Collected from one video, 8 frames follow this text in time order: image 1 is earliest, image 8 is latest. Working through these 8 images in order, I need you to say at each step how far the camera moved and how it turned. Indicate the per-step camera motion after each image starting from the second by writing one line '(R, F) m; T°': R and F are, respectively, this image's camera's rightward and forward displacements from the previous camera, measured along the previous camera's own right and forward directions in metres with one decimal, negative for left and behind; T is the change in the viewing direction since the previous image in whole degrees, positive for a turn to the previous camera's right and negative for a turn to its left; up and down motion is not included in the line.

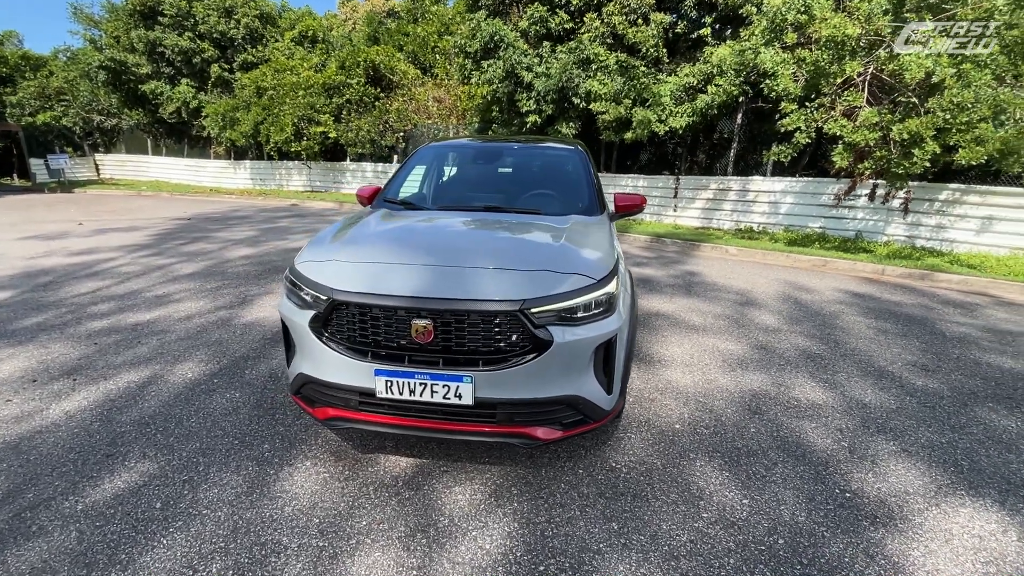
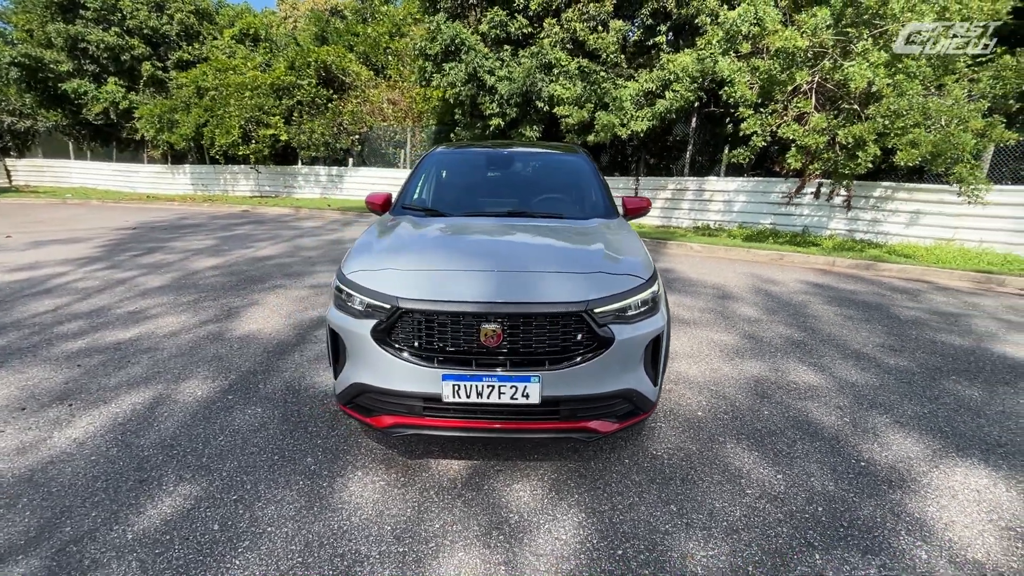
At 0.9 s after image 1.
(-0.5, -0.1) m; +6°
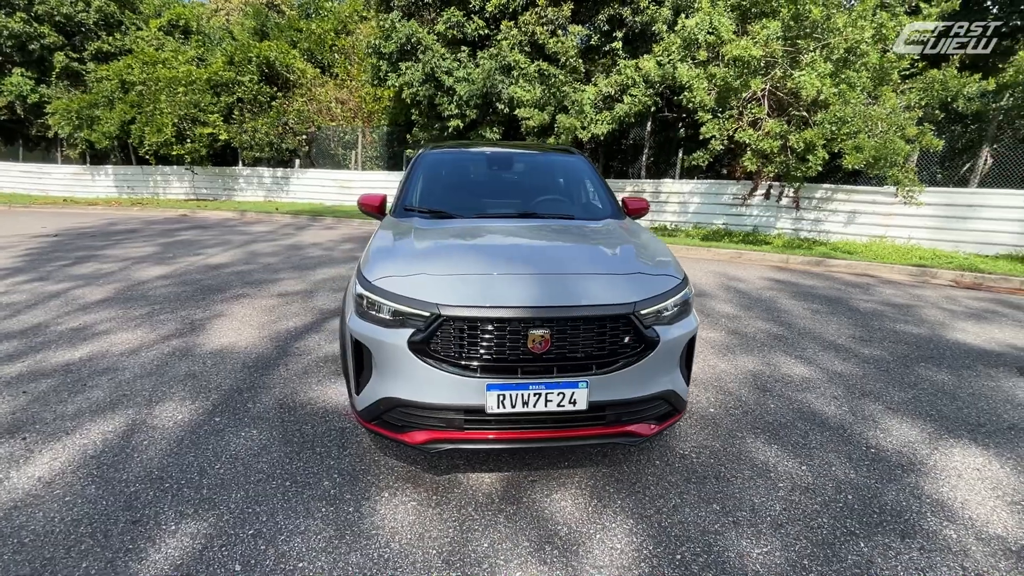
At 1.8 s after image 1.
(-0.4, +0.1) m; +6°
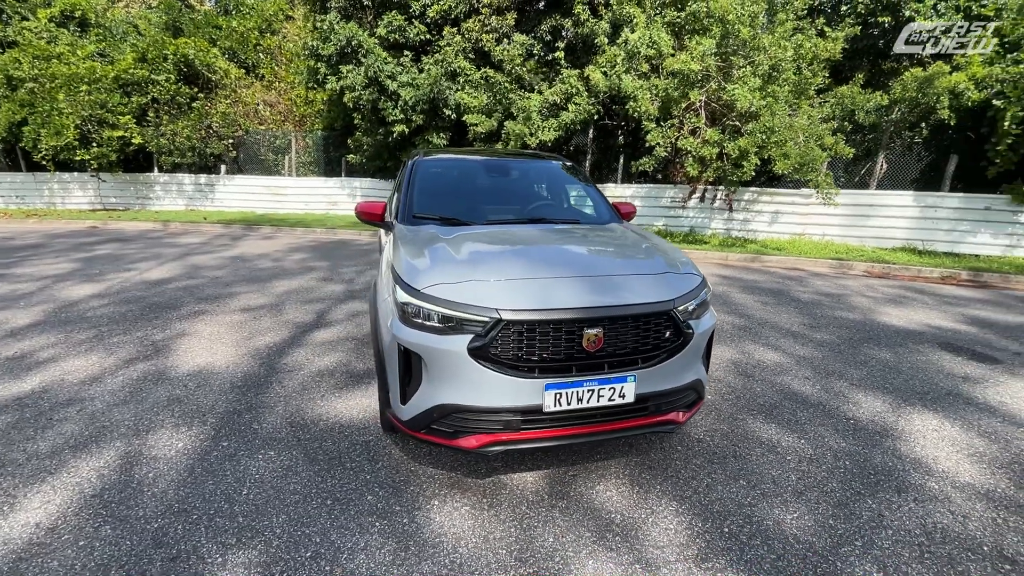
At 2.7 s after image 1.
(-0.5, 0.0) m; +8°
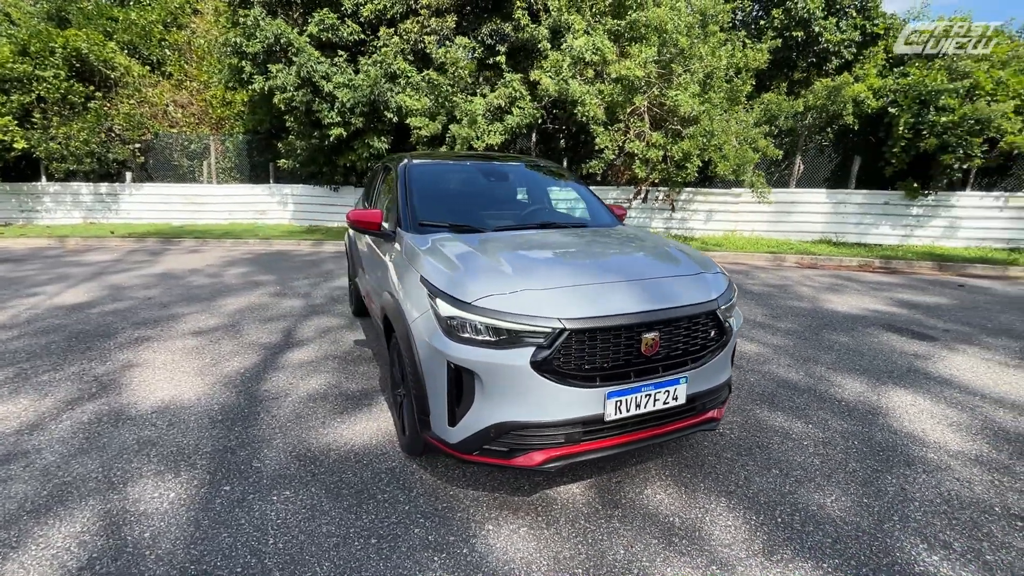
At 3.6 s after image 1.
(-0.5, +0.1) m; +9°
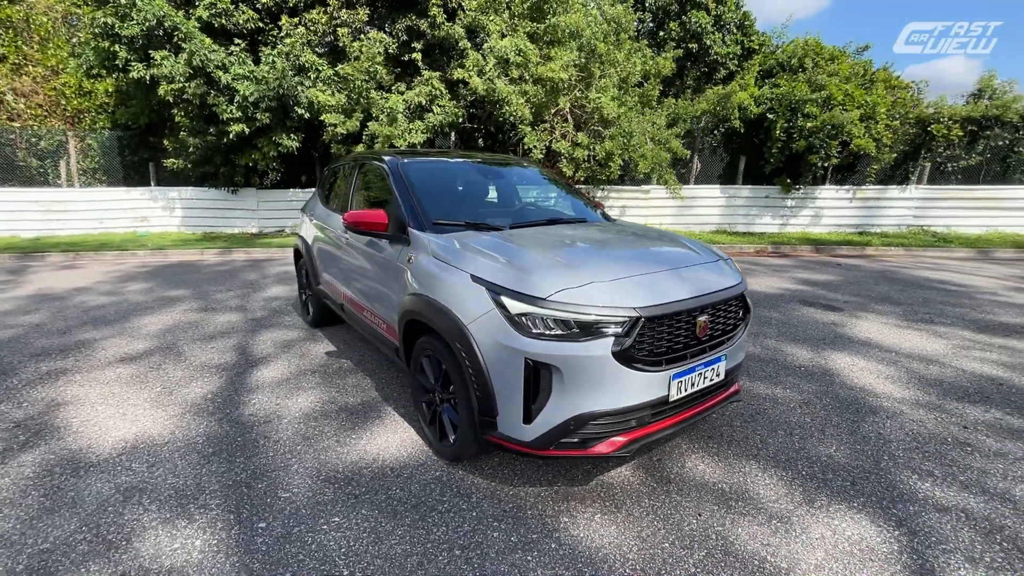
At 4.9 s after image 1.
(-0.7, +0.1) m; +12°
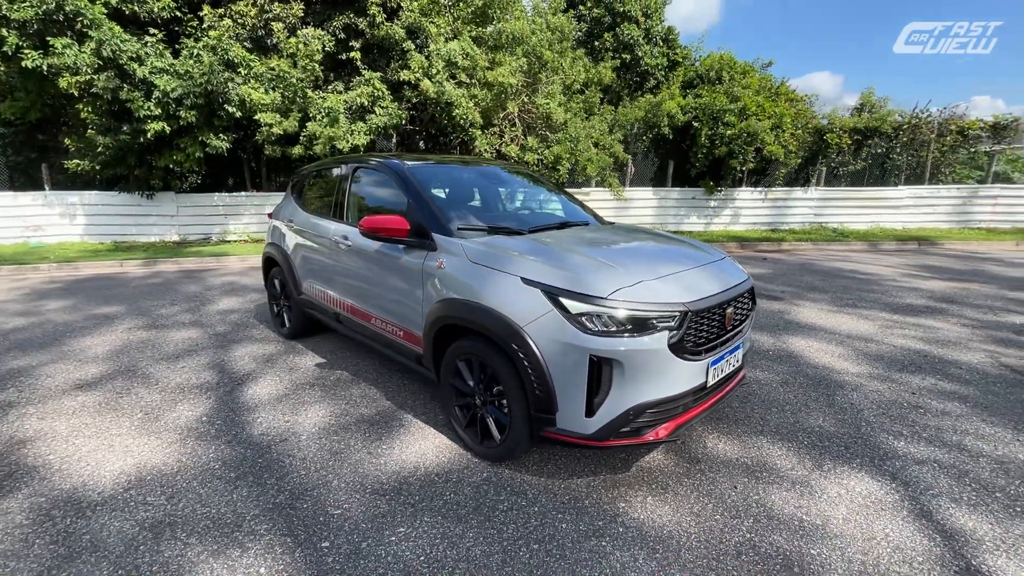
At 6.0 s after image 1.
(-0.6, 0.0) m; +9°
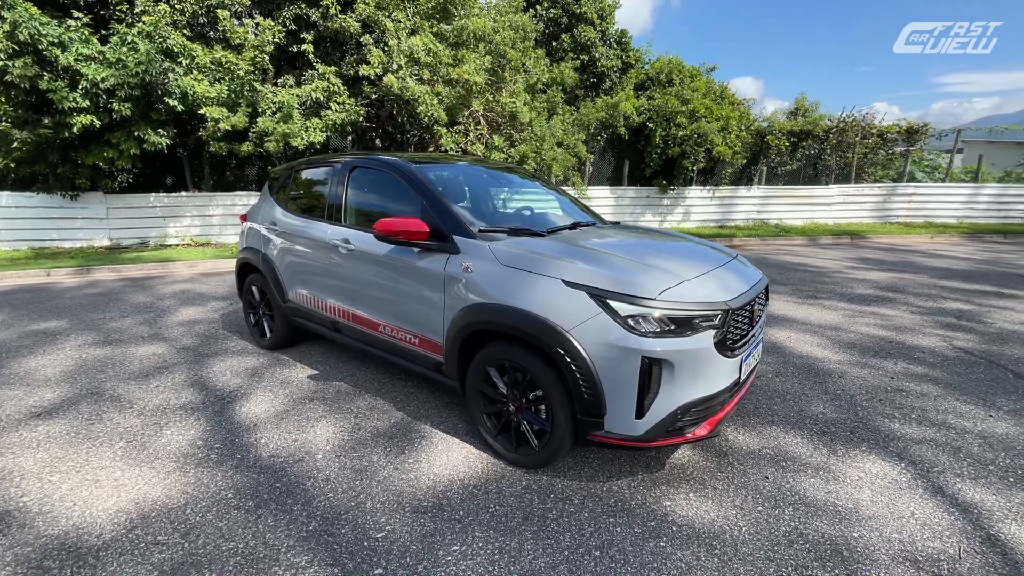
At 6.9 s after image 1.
(-0.5, +0.1) m; +7°
